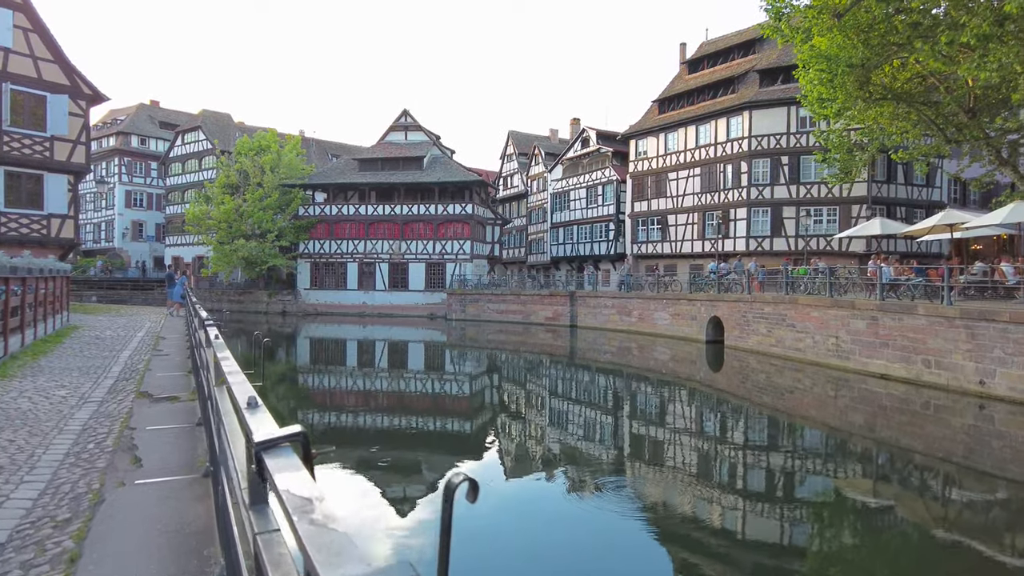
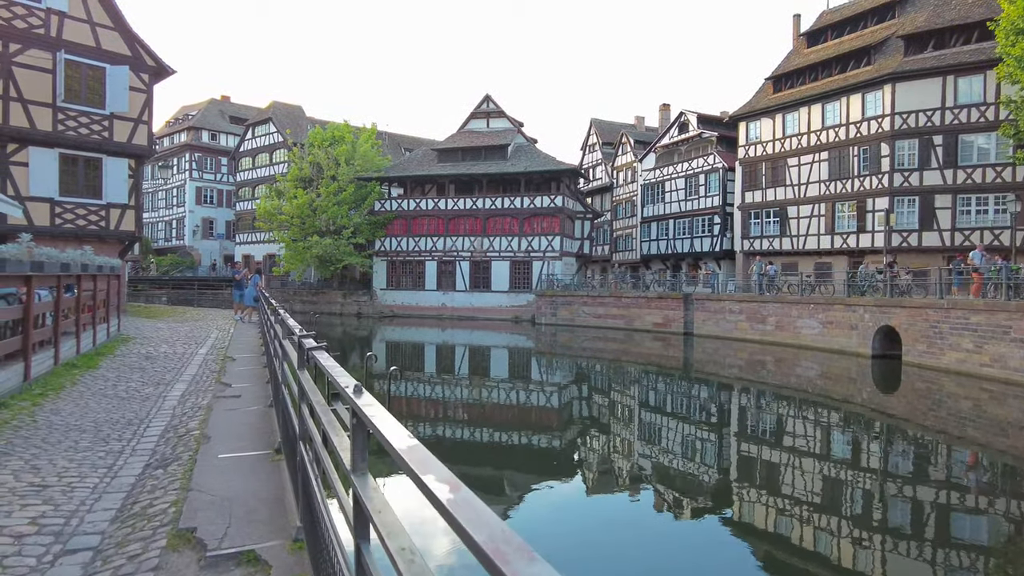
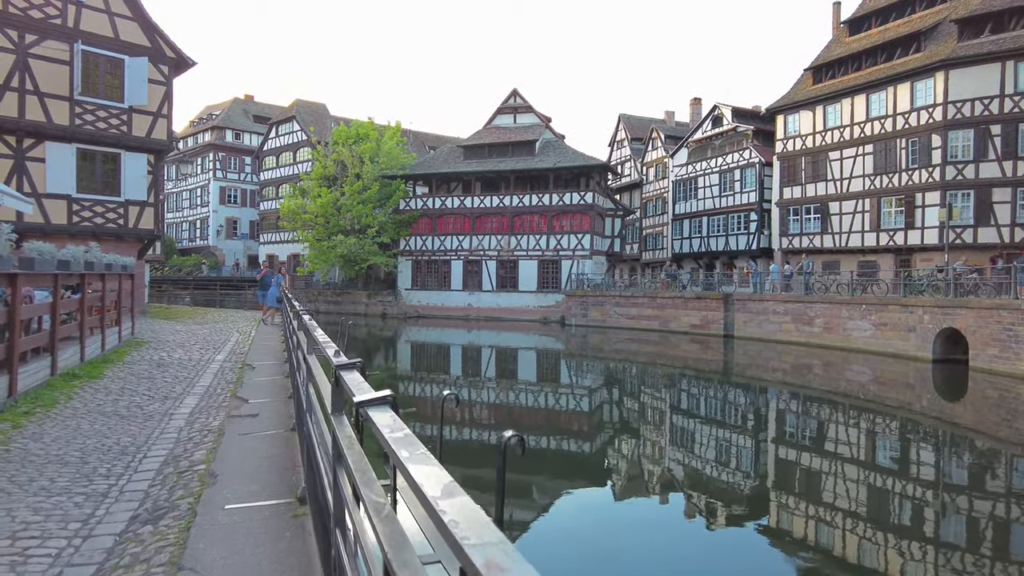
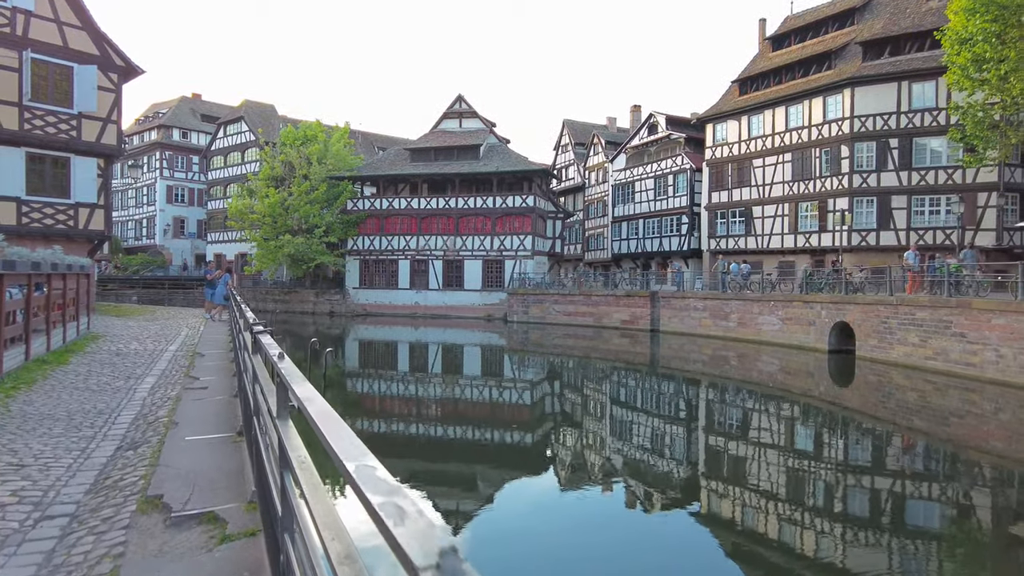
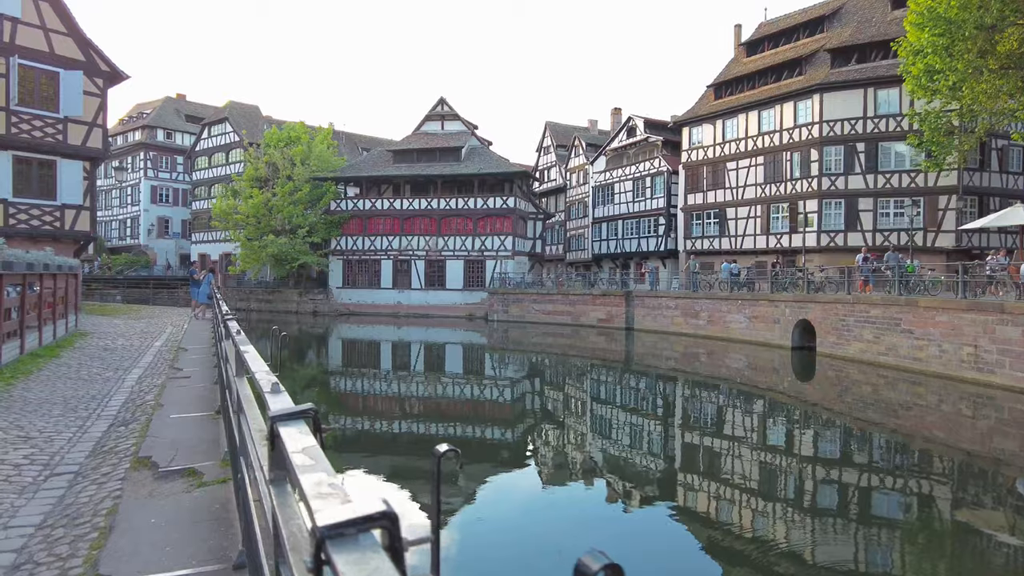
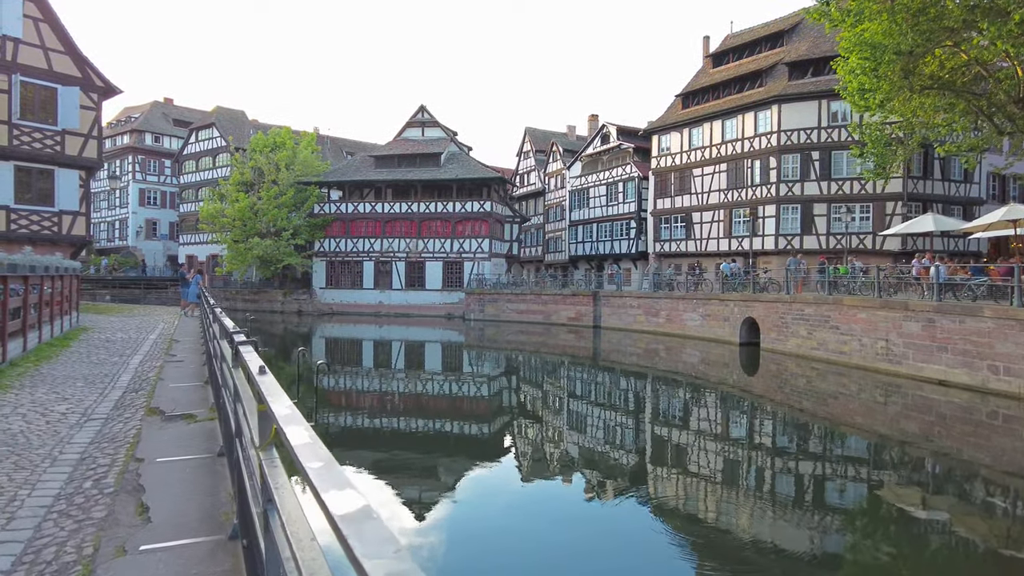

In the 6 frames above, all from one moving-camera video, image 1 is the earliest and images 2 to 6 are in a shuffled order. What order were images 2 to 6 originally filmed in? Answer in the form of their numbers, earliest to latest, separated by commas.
6, 5, 4, 2, 3
